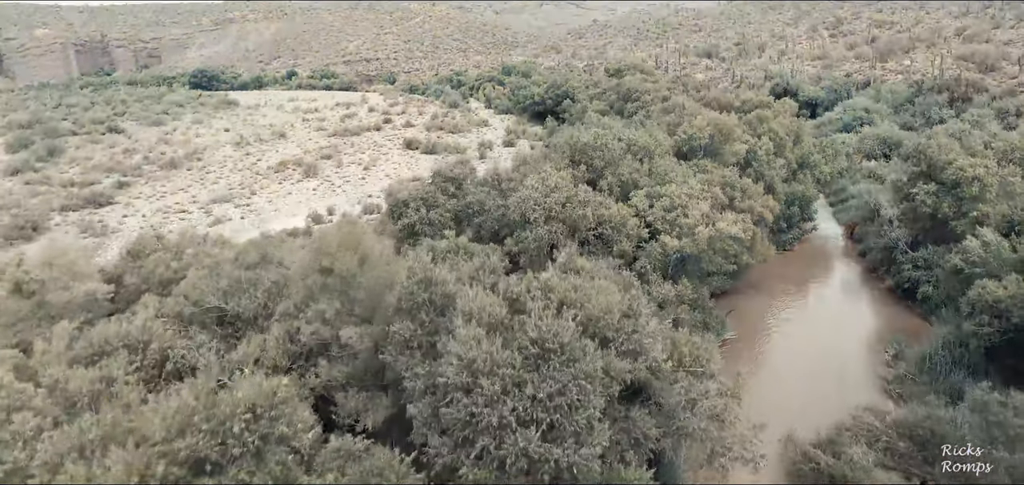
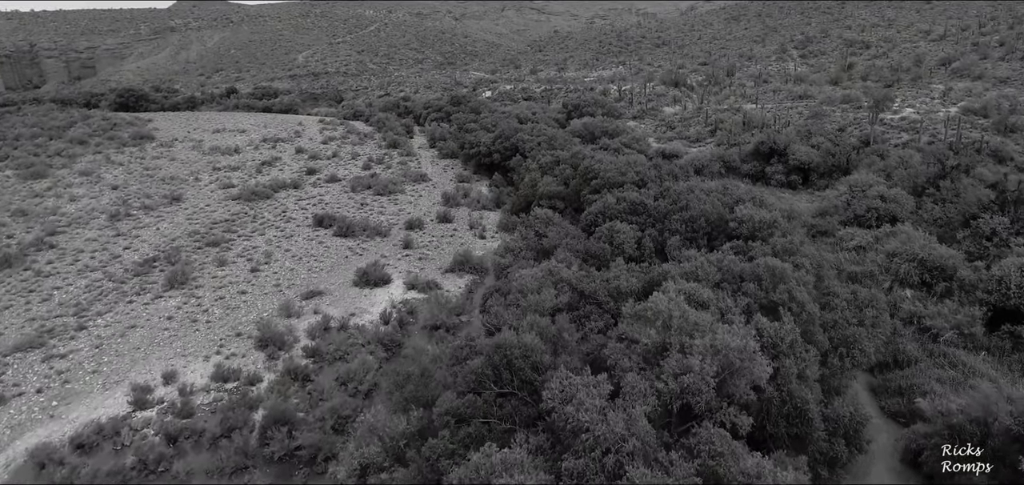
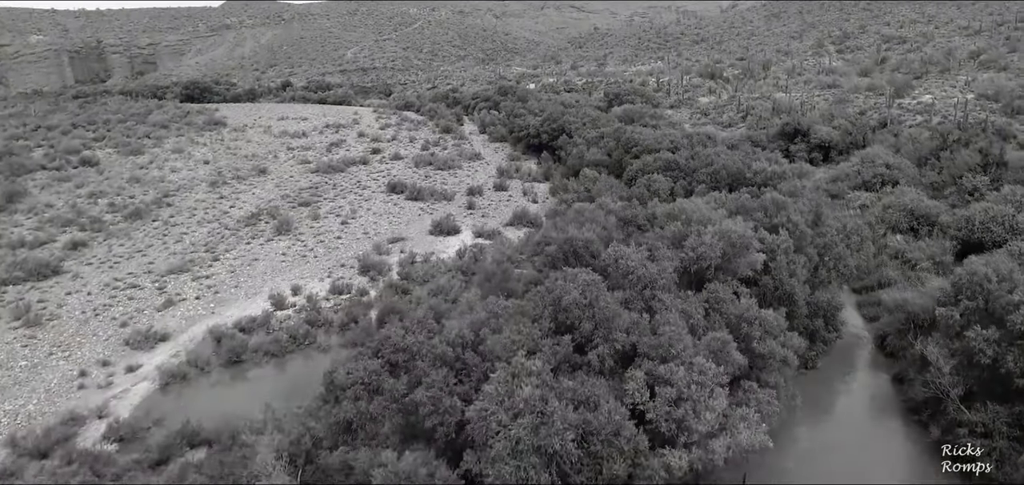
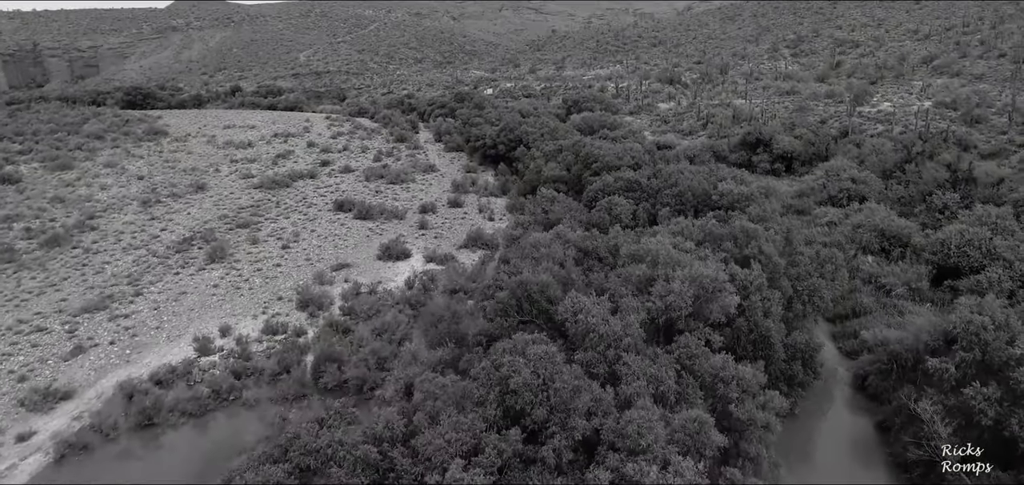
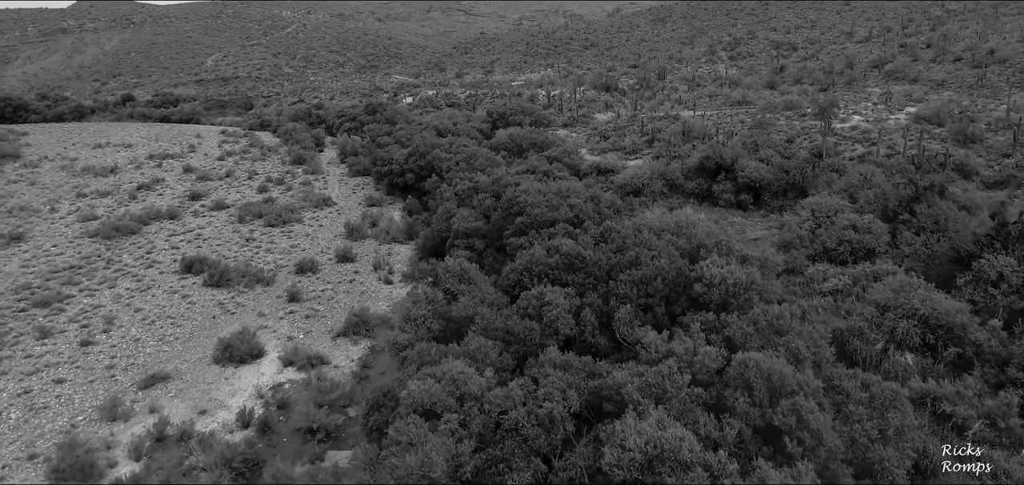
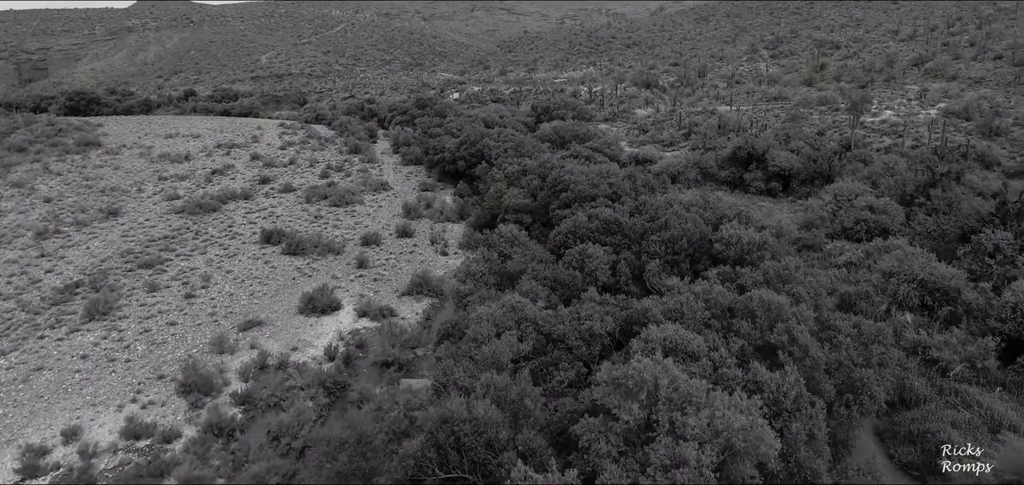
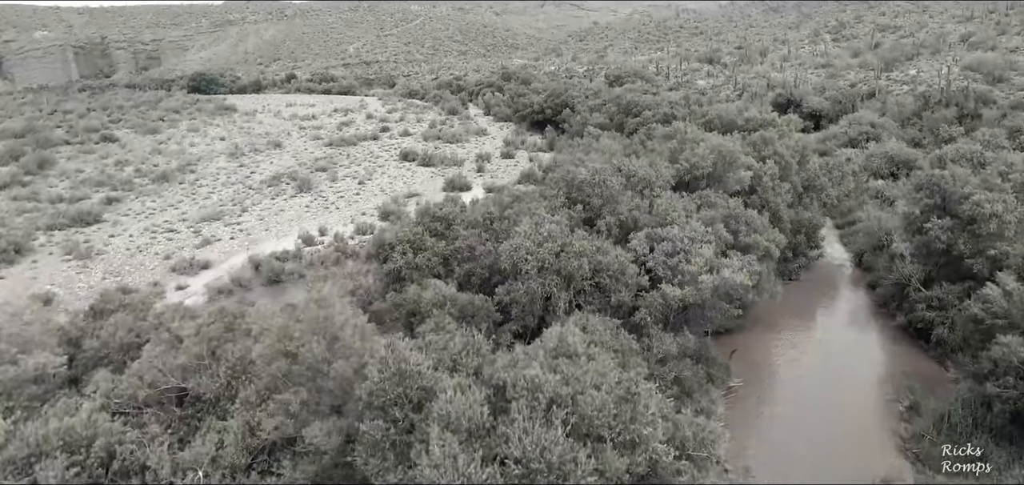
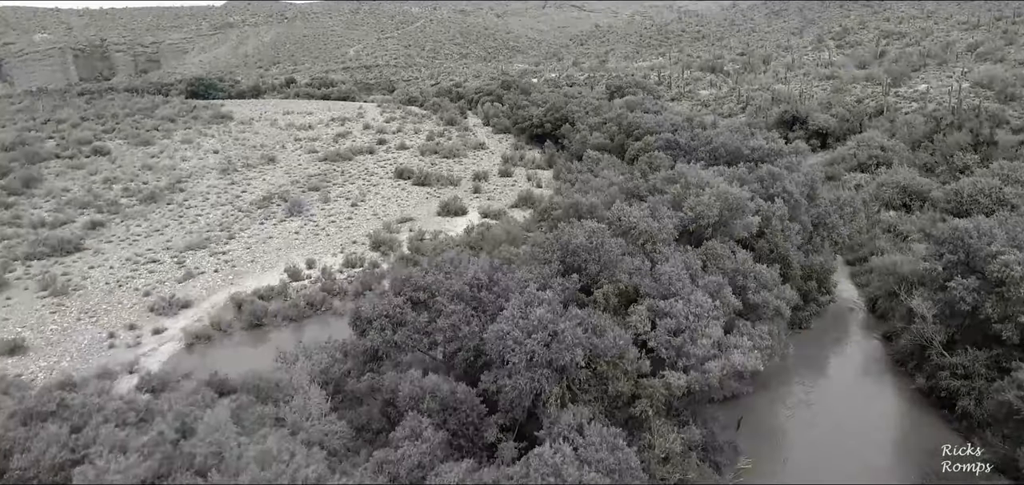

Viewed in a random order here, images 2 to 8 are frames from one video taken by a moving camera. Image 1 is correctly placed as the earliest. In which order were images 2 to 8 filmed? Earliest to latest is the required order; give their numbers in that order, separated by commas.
7, 8, 3, 4, 2, 6, 5
